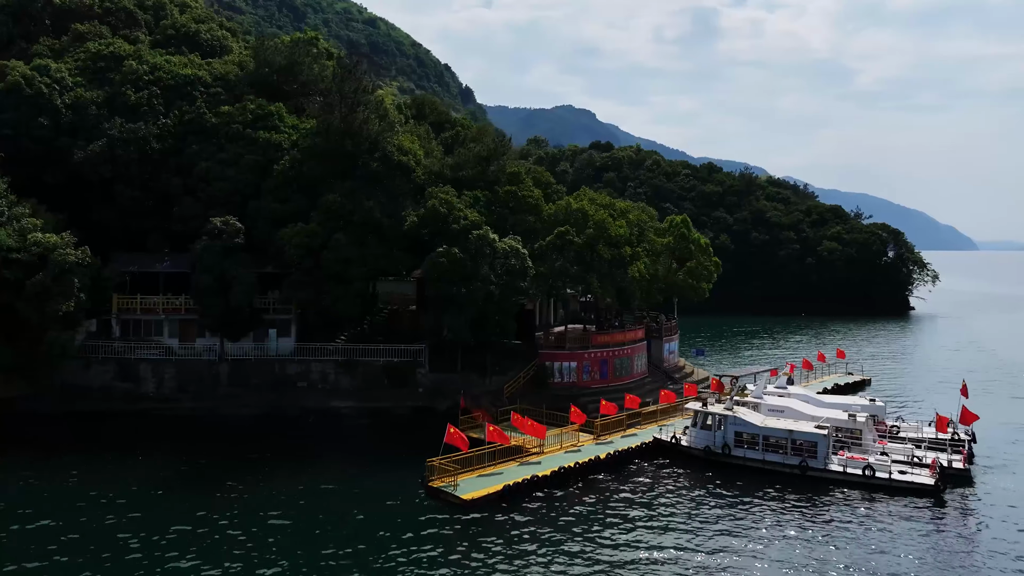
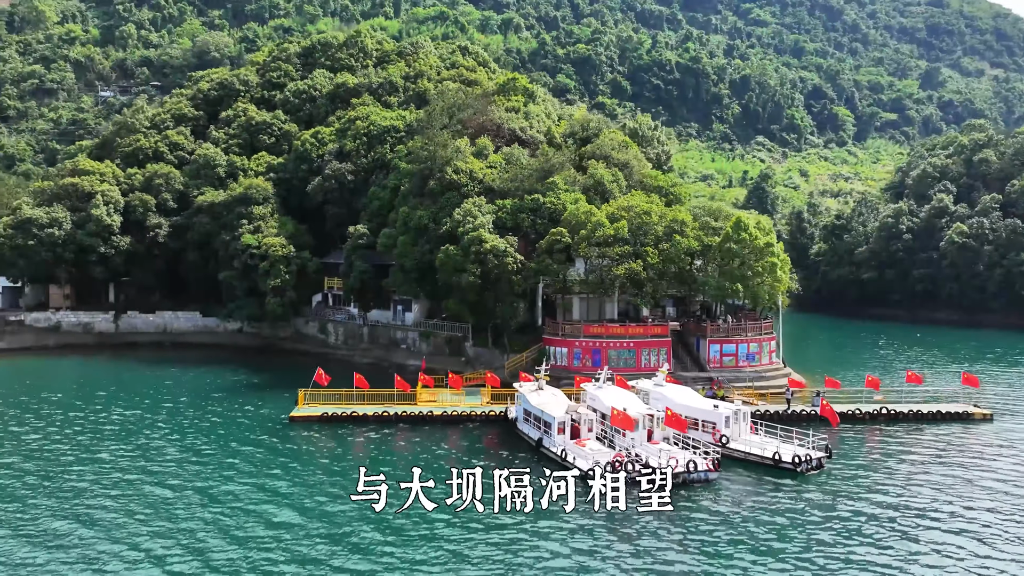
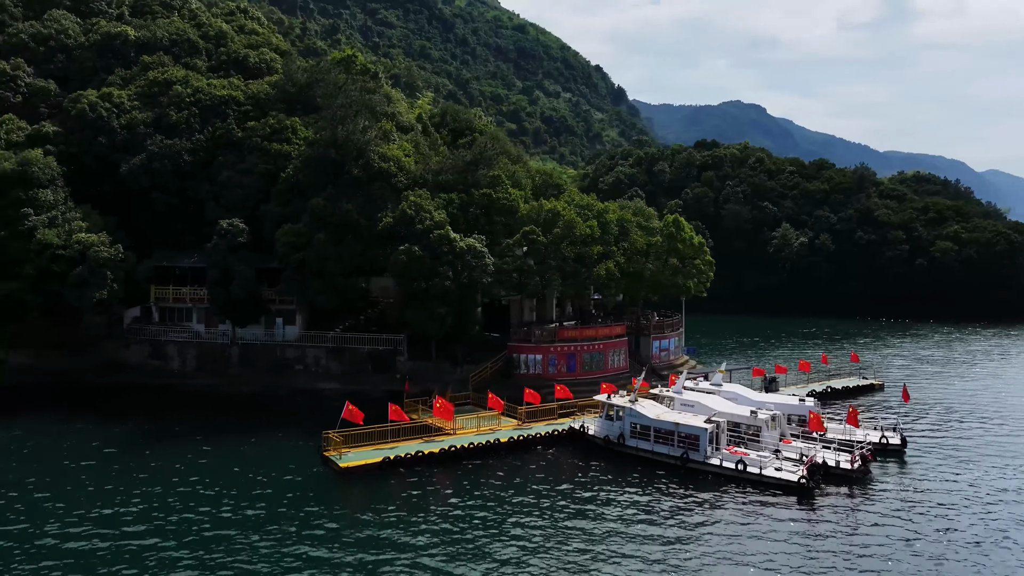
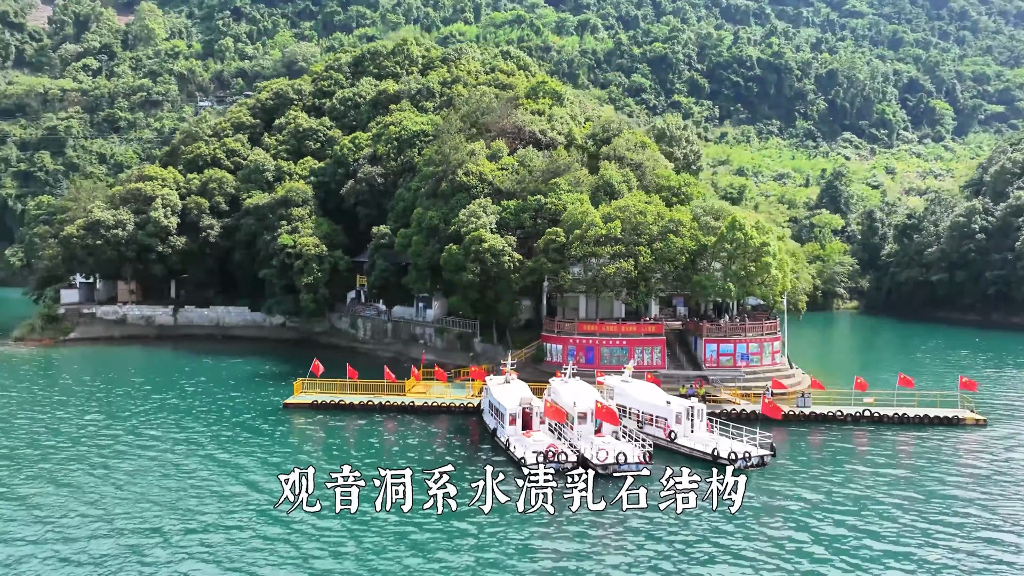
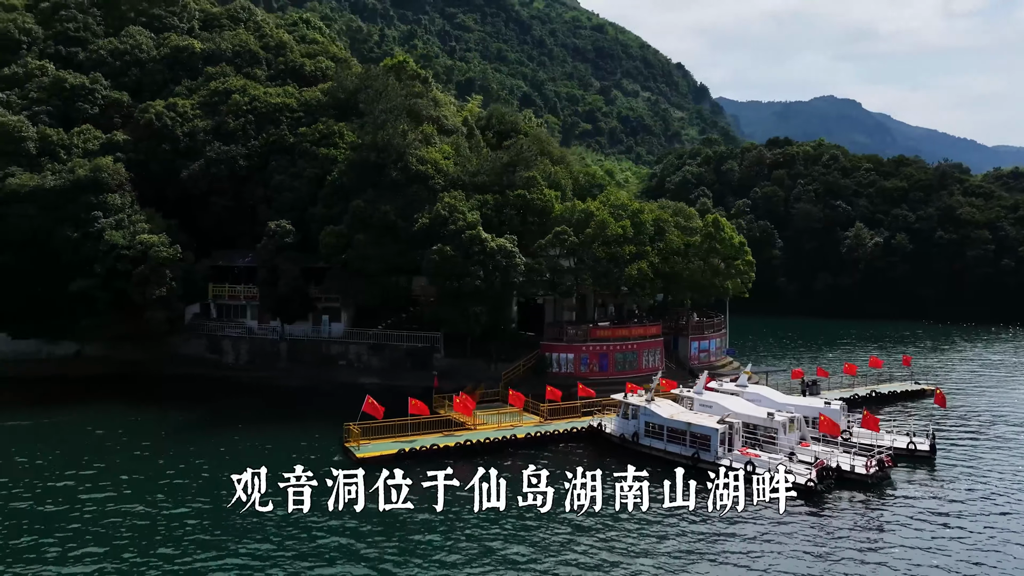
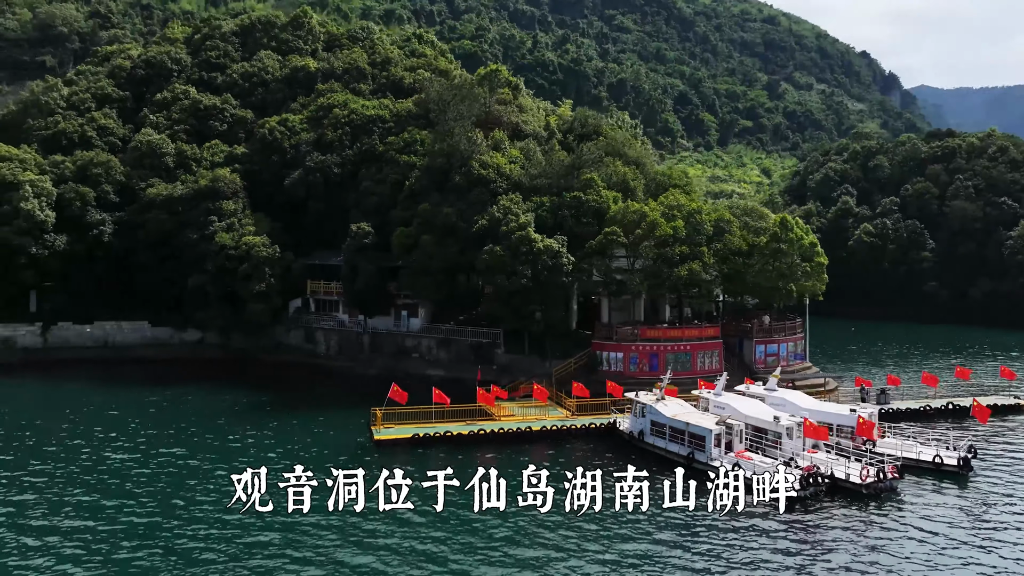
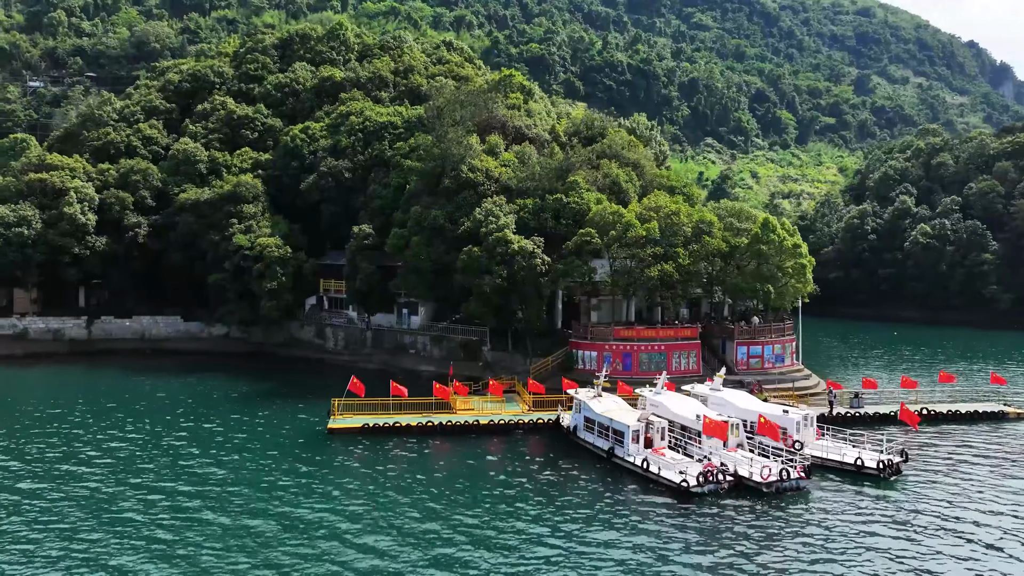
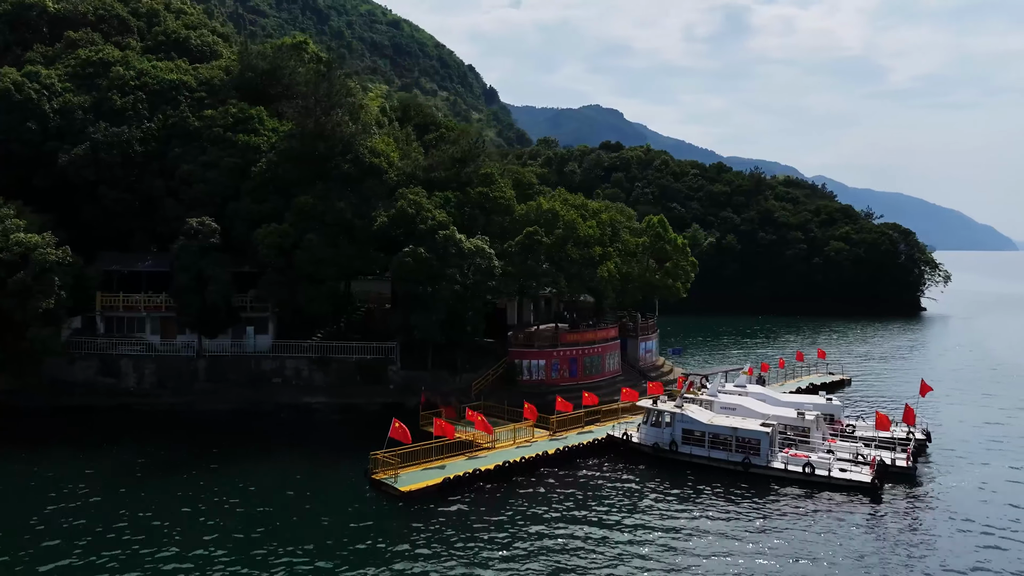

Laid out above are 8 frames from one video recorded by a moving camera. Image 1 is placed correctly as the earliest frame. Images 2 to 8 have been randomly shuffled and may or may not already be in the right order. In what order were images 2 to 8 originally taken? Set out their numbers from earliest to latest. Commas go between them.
8, 3, 5, 6, 7, 2, 4
